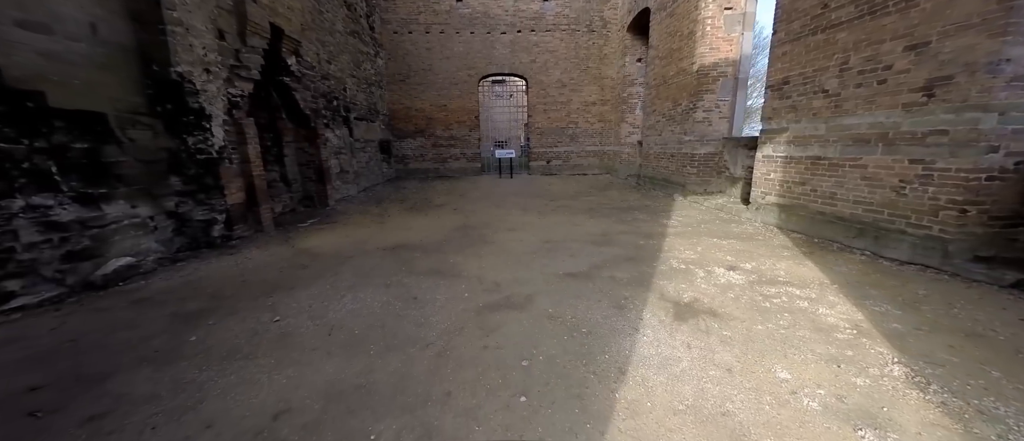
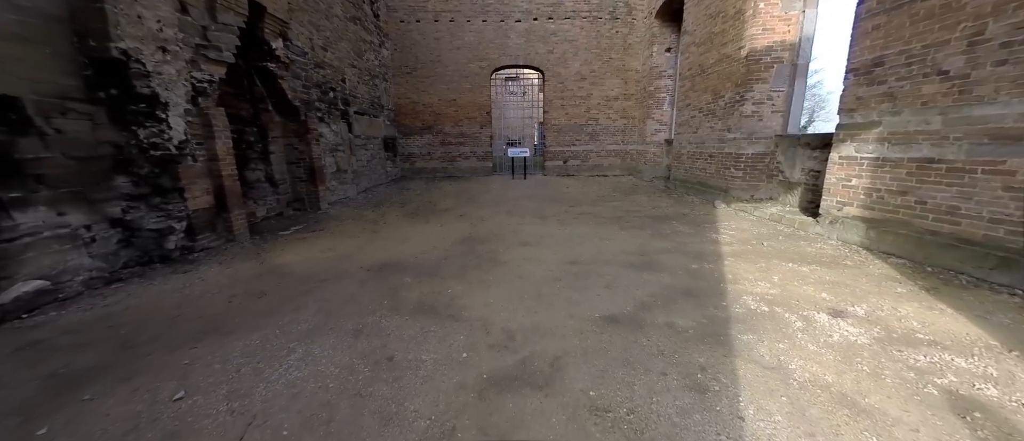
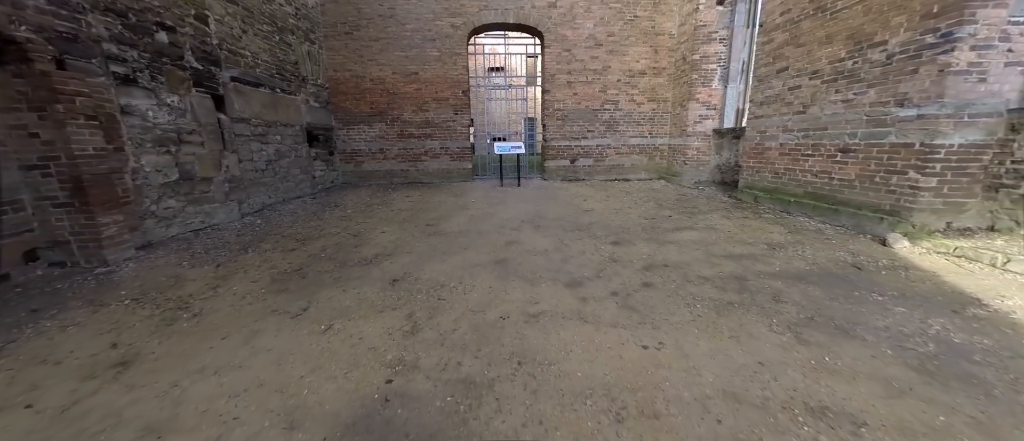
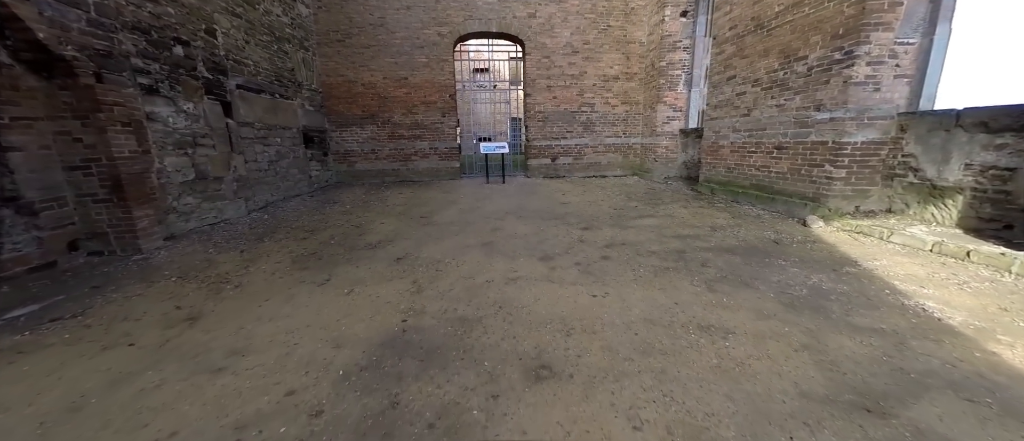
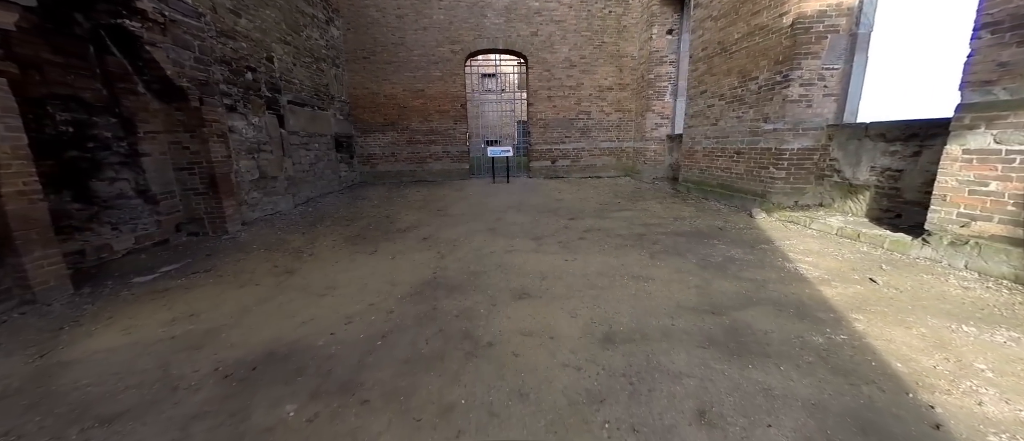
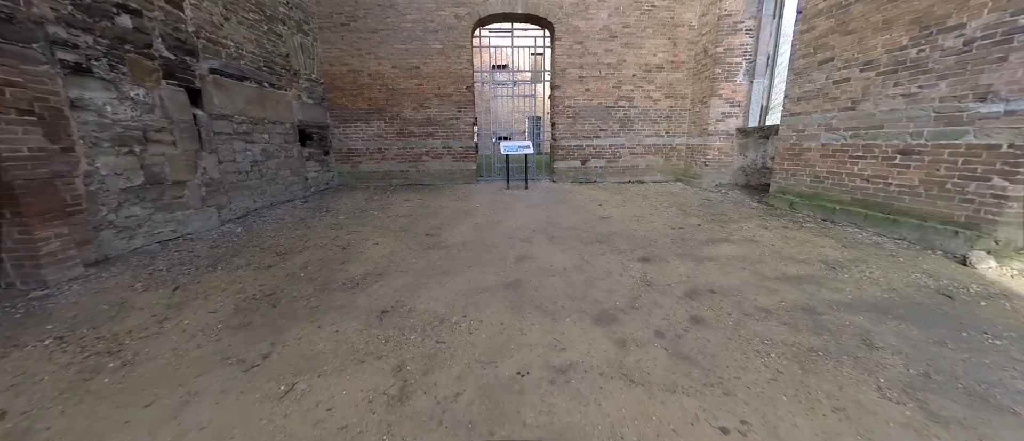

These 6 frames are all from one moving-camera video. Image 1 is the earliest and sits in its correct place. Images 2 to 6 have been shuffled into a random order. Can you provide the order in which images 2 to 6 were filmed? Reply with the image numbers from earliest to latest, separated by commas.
2, 5, 4, 3, 6
